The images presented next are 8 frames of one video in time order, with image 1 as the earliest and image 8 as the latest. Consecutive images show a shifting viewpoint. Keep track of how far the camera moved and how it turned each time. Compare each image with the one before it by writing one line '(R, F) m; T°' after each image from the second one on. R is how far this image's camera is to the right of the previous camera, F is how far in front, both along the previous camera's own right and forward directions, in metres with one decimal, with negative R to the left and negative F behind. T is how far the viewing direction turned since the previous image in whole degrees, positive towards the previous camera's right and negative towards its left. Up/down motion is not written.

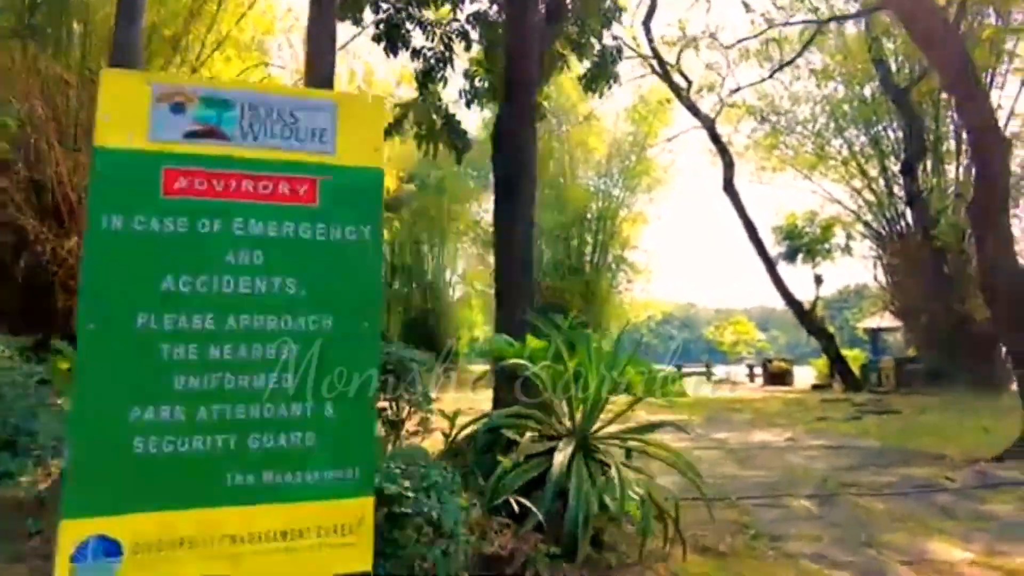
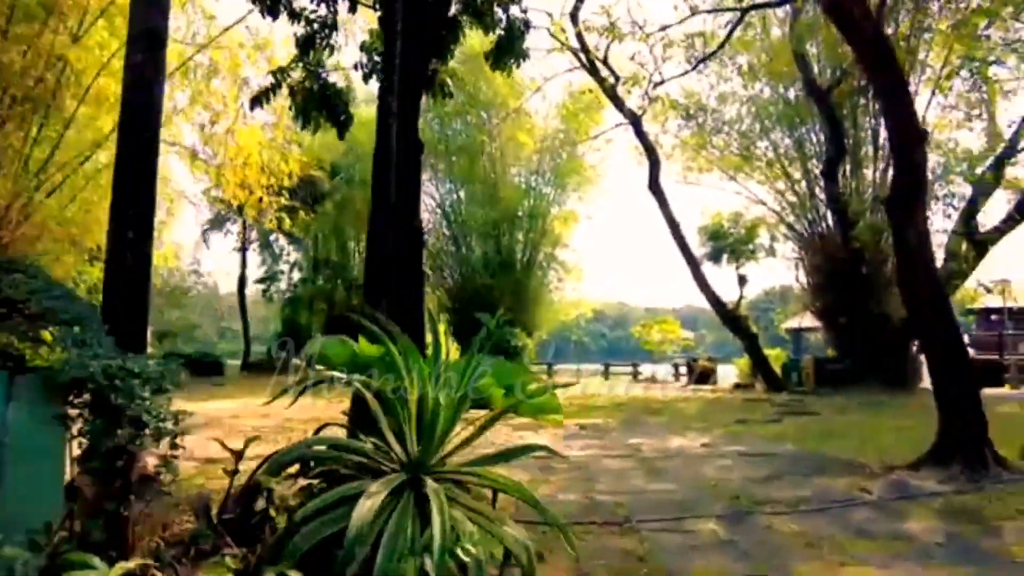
(+0.3, +0.4) m; +5°
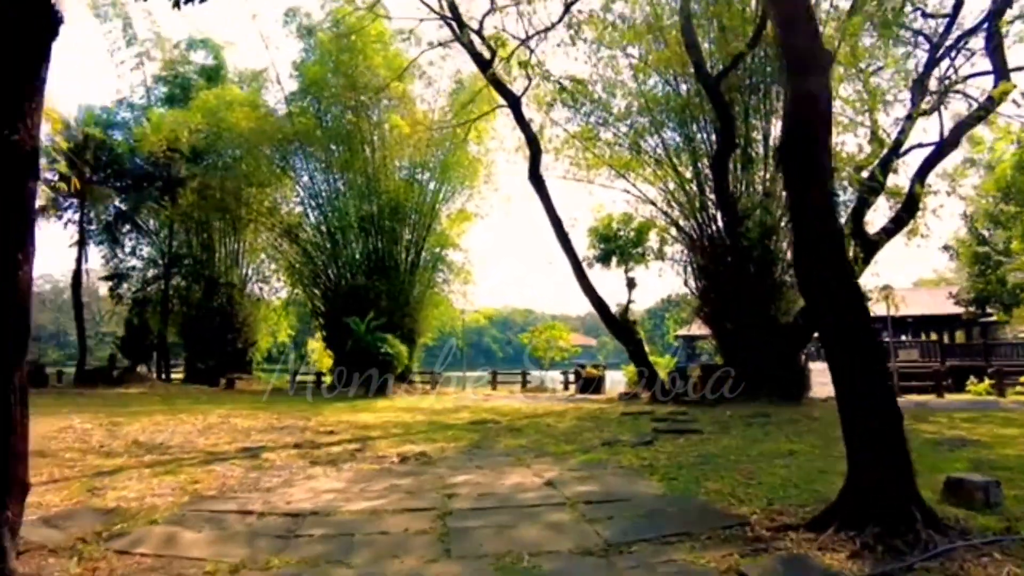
(+0.7, +1.3) m; +8°
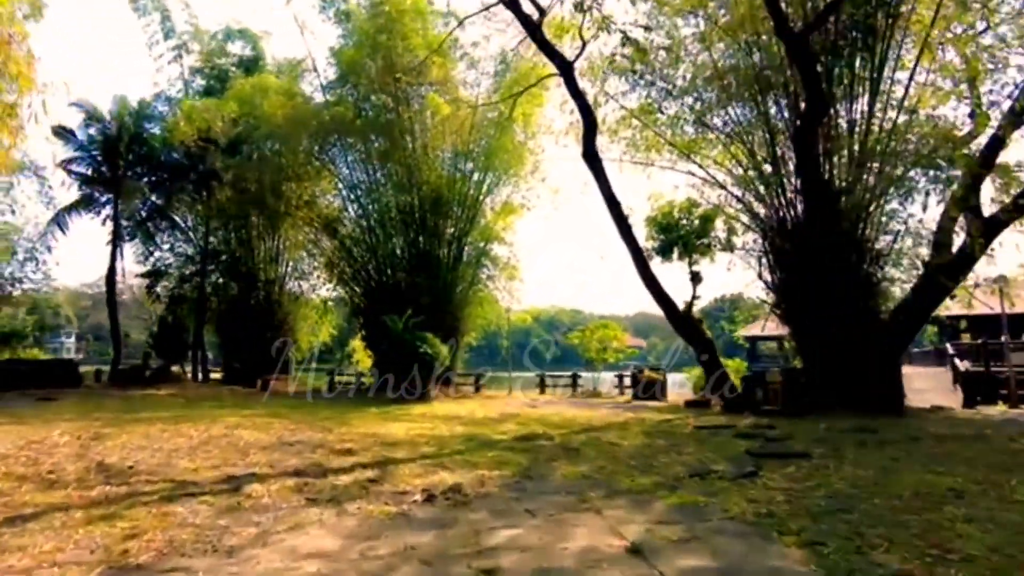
(-0.1, +1.2) m; -4°
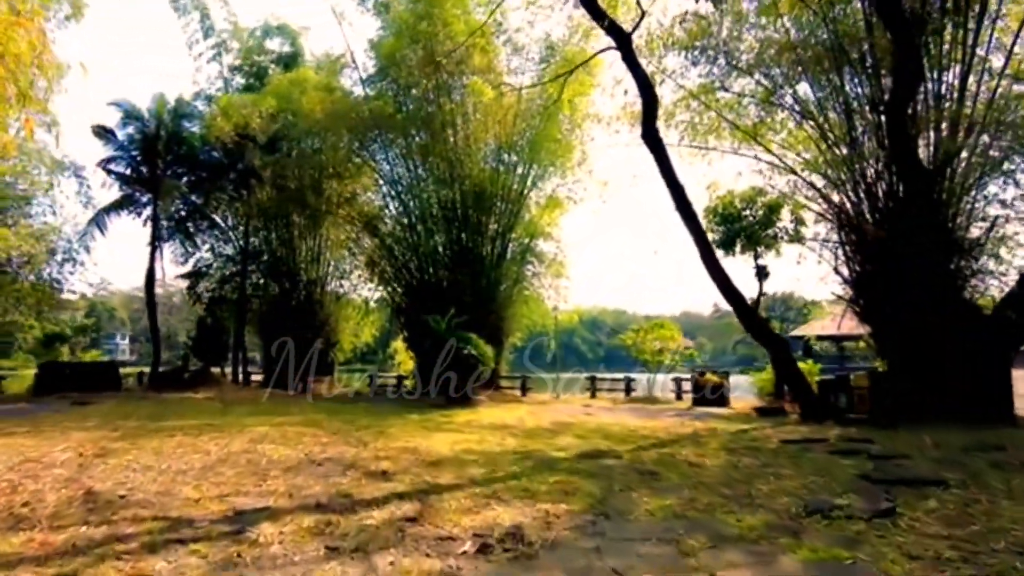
(-0.1, +0.8) m; -4°
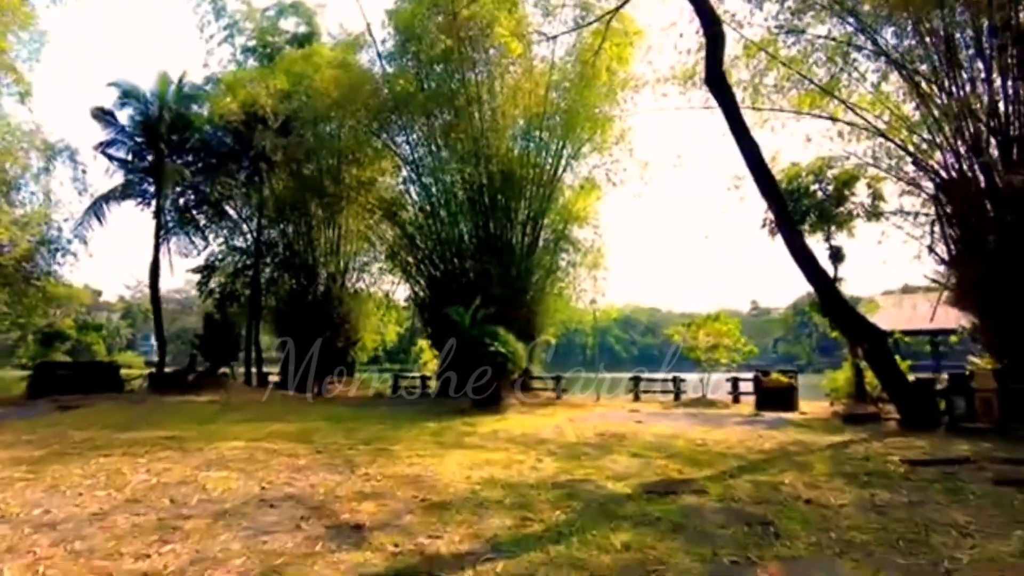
(0.0, +1.5) m; -3°
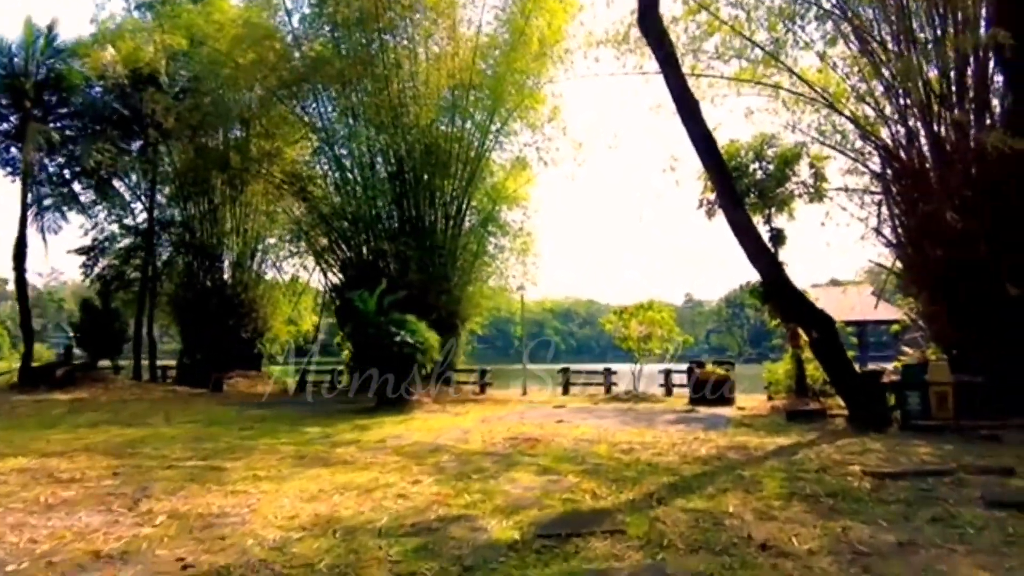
(+0.4, +1.1) m; +5°
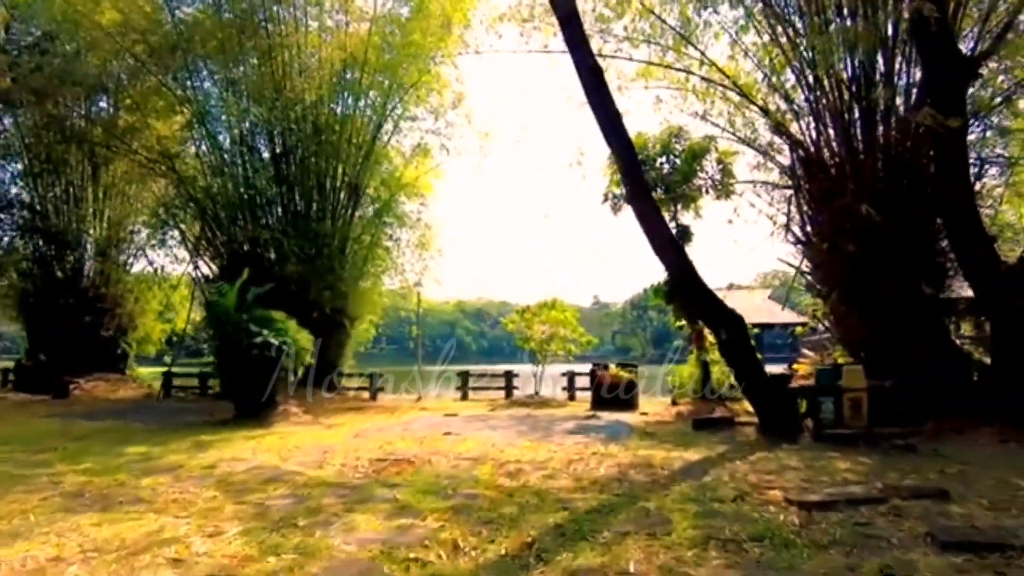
(+0.3, +0.9) m; +8°
